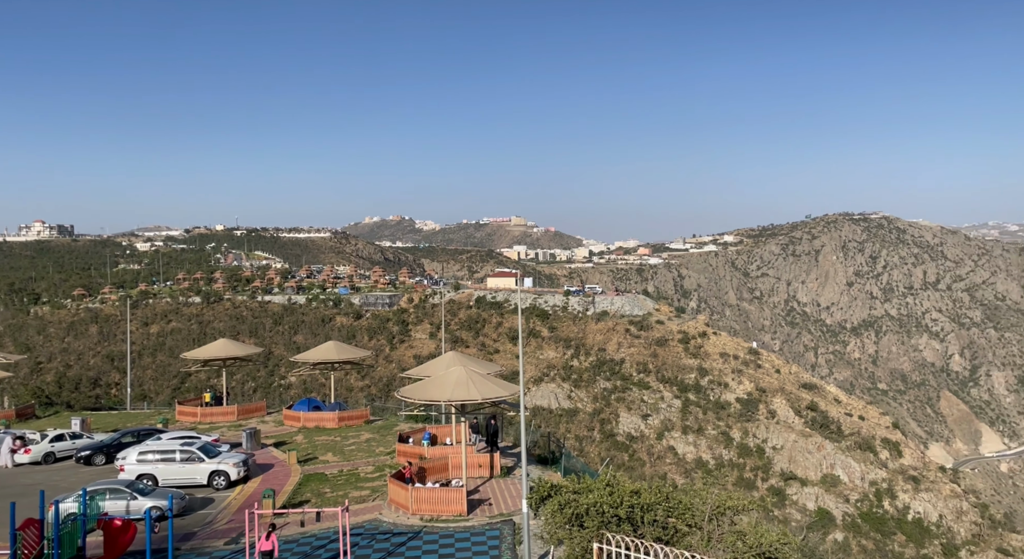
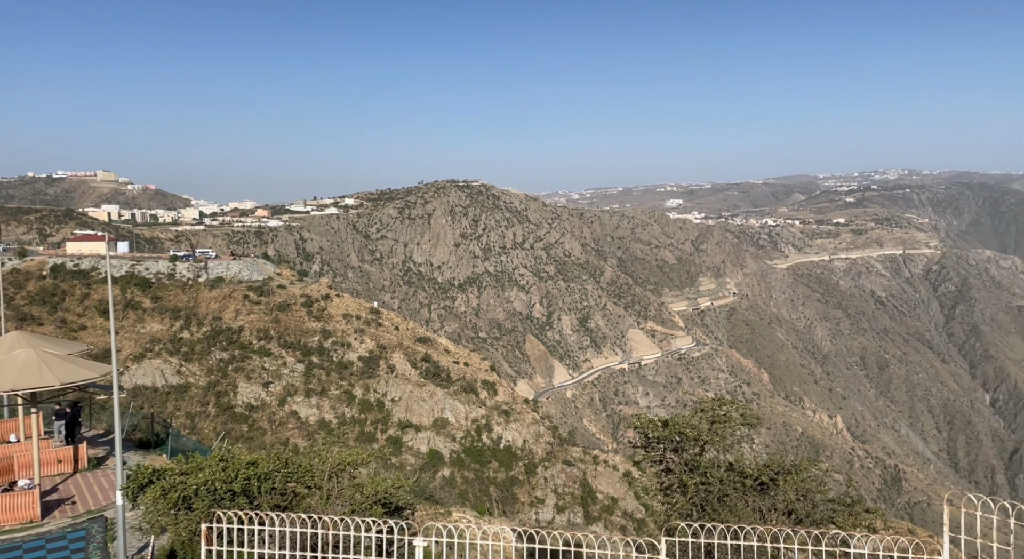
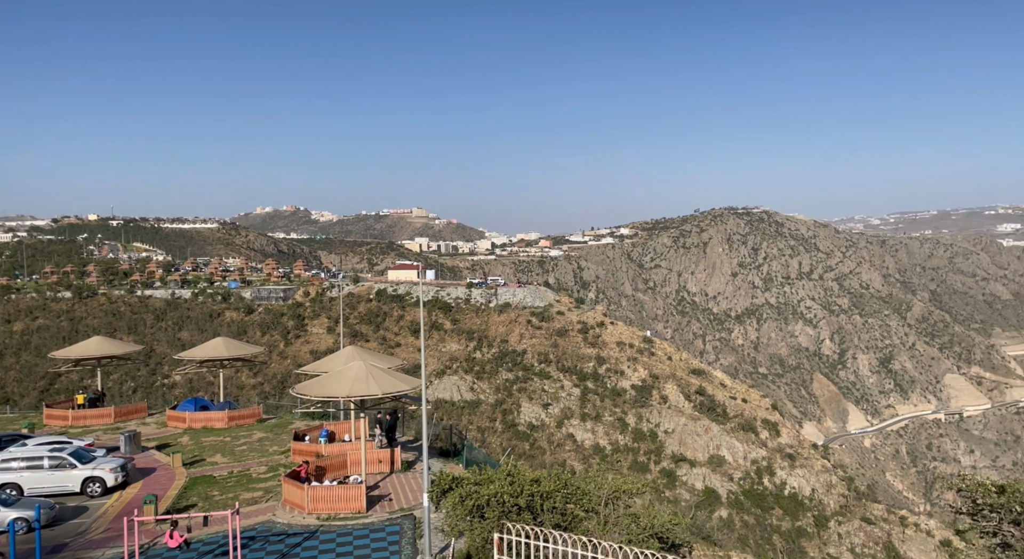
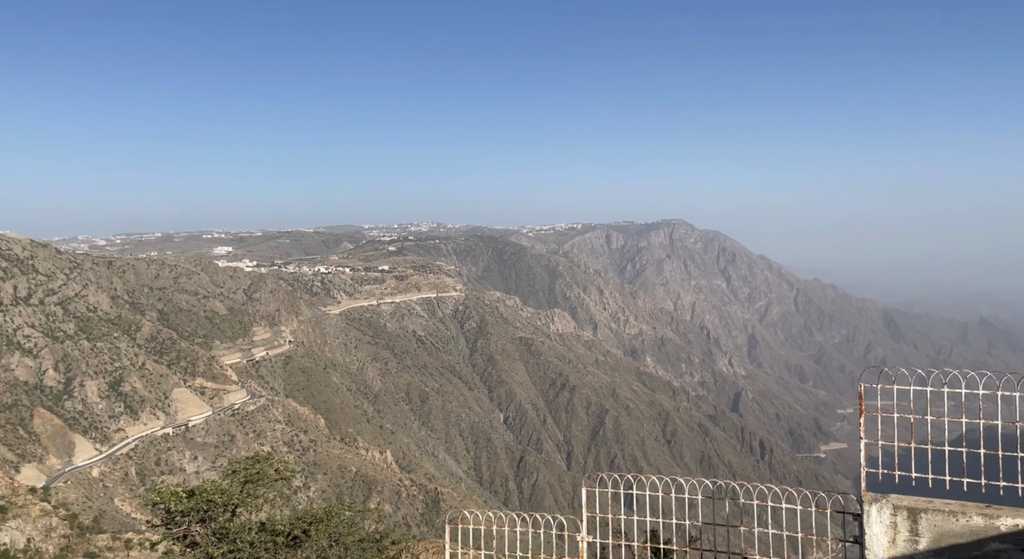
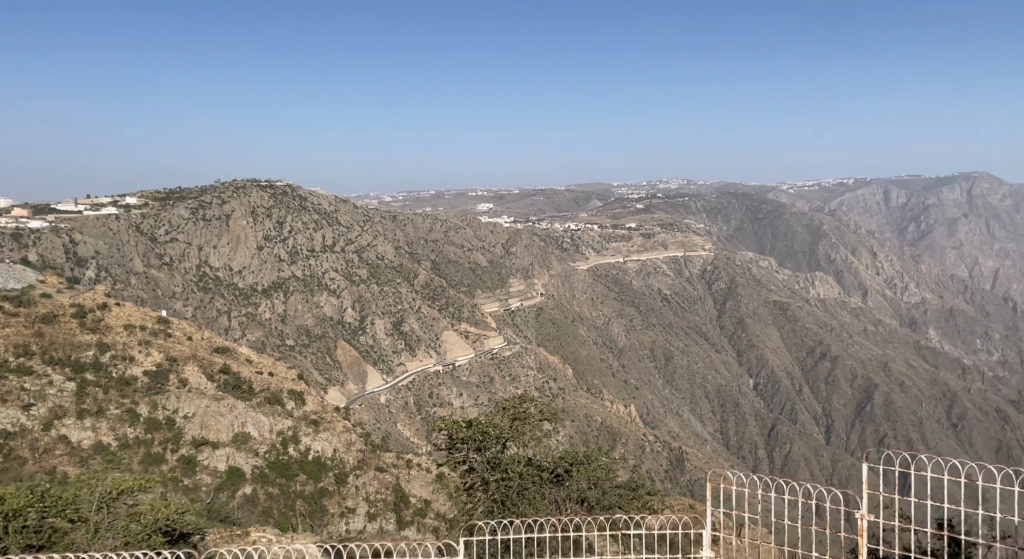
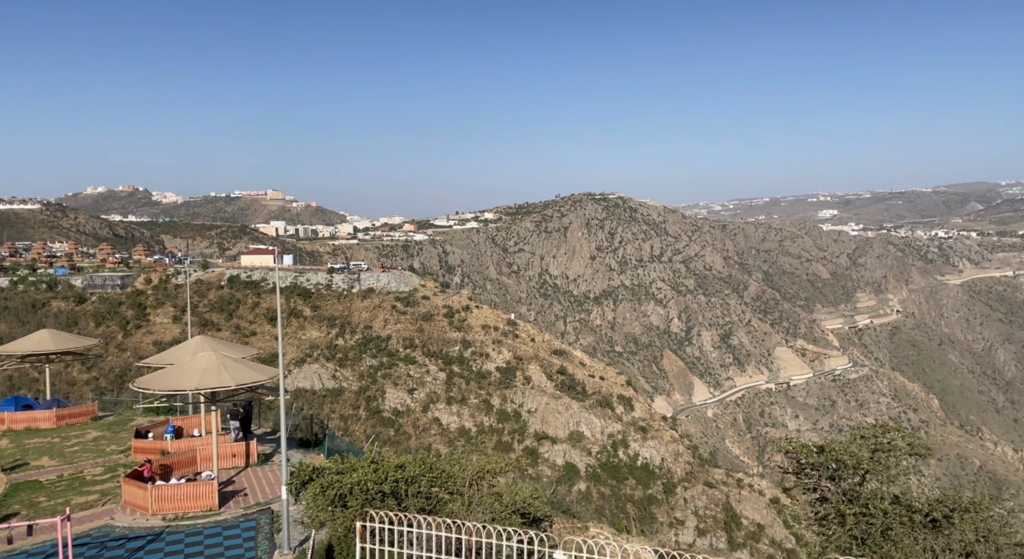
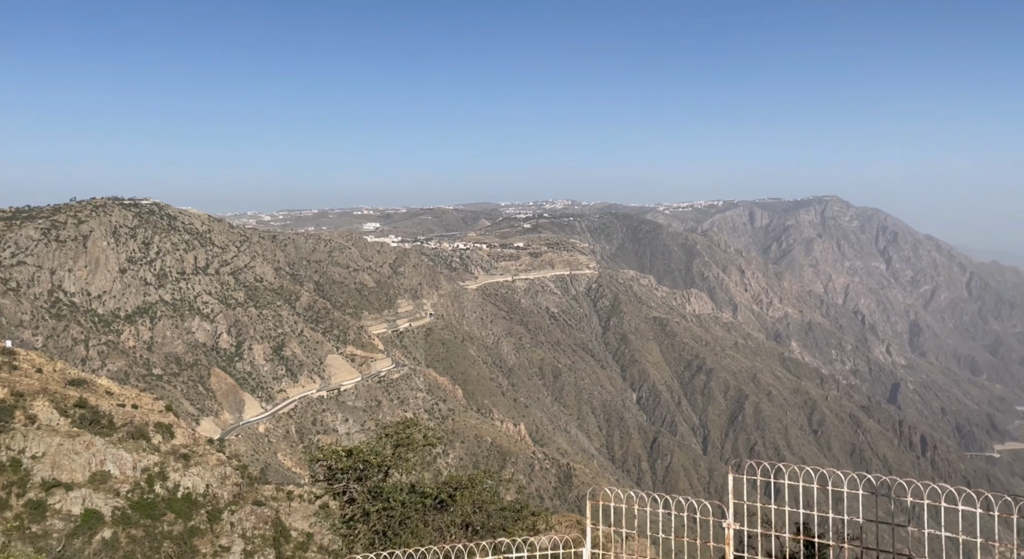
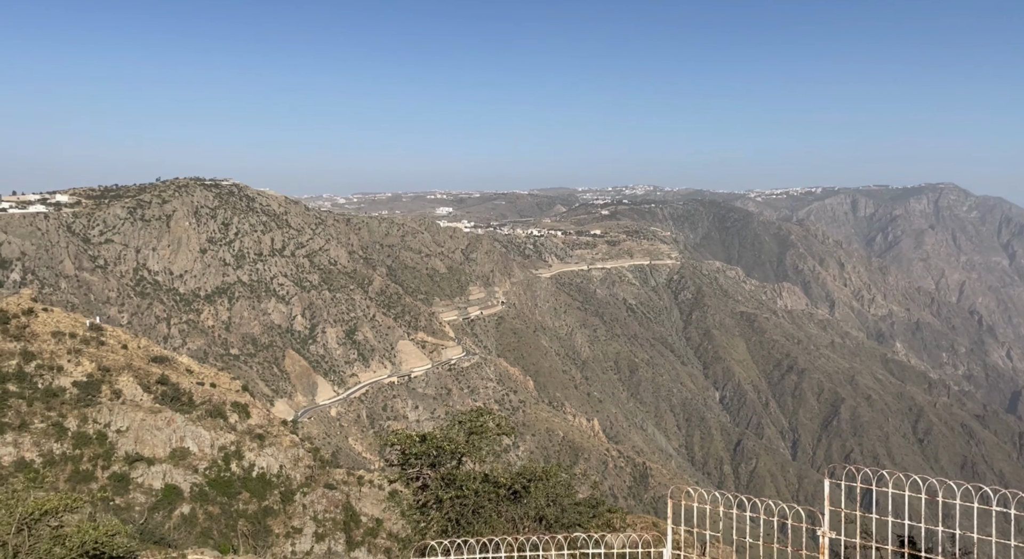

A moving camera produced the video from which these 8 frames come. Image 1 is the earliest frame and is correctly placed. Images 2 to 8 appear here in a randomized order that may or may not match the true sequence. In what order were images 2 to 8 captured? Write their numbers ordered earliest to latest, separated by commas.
3, 6, 2, 5, 7, 4, 8
